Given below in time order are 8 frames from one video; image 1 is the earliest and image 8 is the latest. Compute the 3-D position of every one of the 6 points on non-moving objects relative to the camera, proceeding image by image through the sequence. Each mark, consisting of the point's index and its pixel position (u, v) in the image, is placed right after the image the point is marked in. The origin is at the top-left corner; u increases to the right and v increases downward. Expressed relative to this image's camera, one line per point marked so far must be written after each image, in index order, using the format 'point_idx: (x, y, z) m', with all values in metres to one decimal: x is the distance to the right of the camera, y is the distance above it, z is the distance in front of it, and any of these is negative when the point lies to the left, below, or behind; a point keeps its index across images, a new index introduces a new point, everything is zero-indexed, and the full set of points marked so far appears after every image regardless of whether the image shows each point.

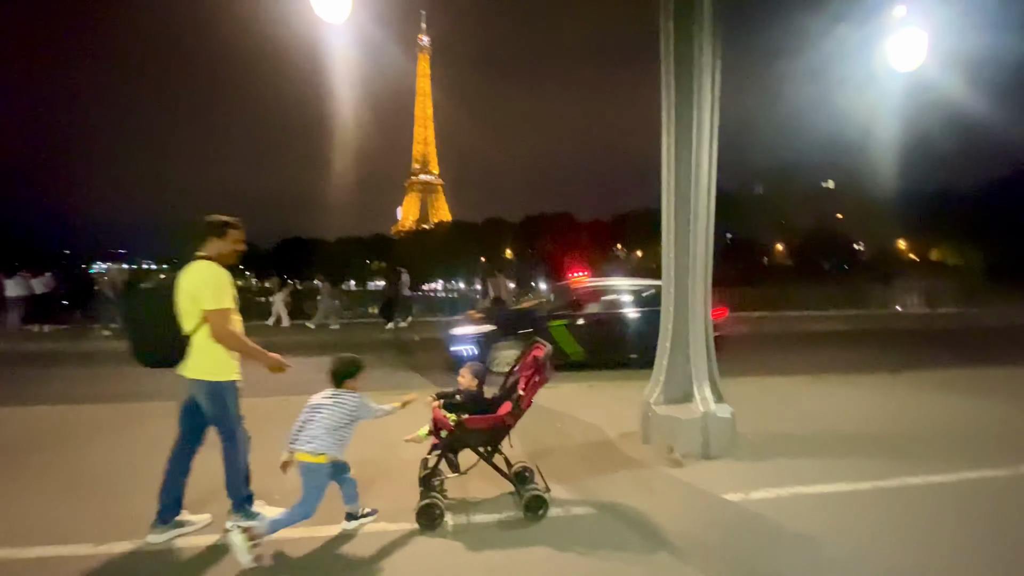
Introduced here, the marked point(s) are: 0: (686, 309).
0: (+1.6, -0.2, +7.0) m
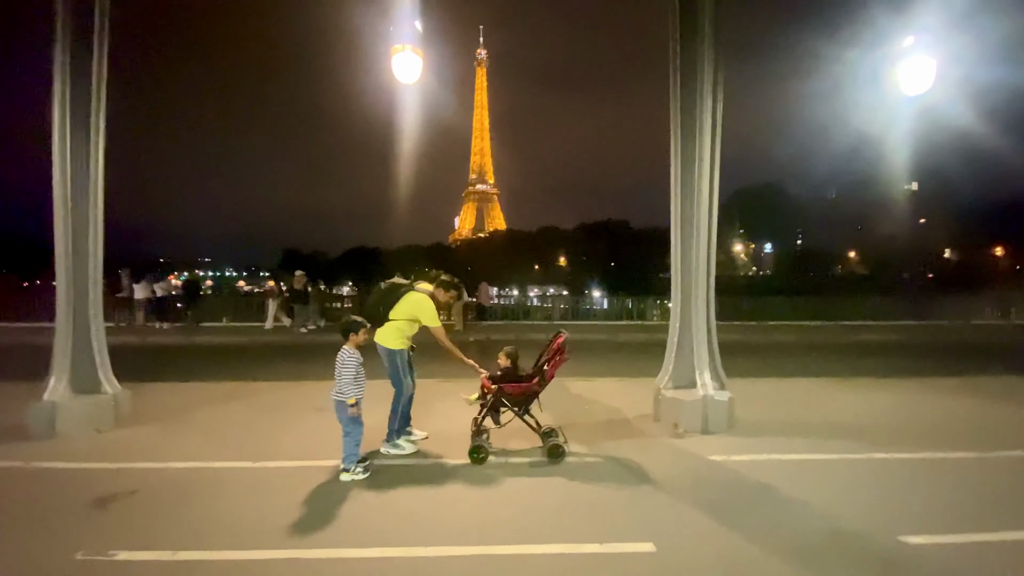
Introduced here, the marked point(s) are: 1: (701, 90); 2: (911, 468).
0: (+2.0, -0.2, +8.5) m
1: (+2.1, +2.2, +8.3) m
2: (+4.0, -1.8, +7.5) m
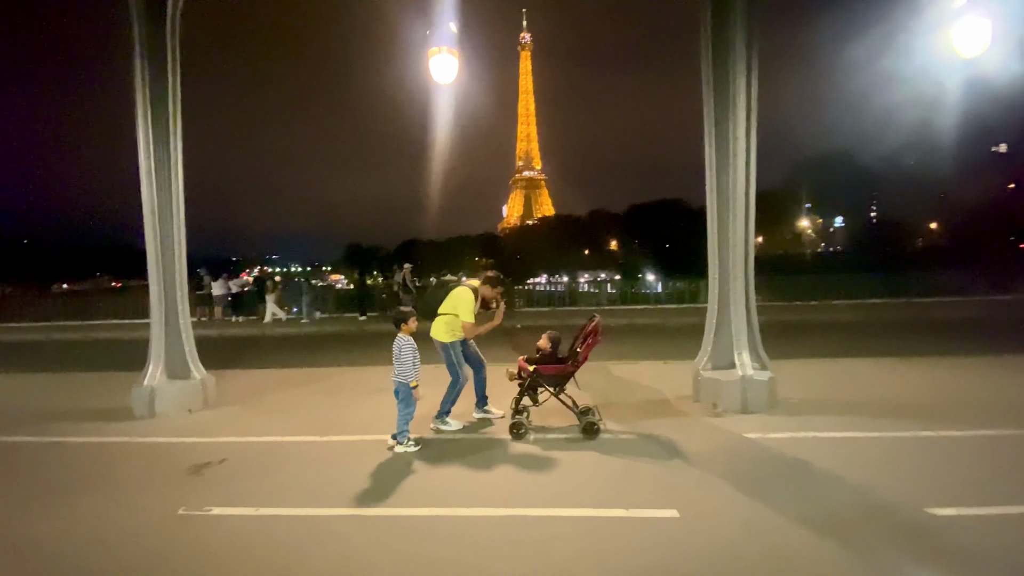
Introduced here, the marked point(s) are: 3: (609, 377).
0: (+2.5, 0.0, +8.8) m
1: (+2.5, +2.4, +8.5) m
2: (+4.4, -1.5, +7.6) m
3: (+1.3, -1.2, +10.1) m
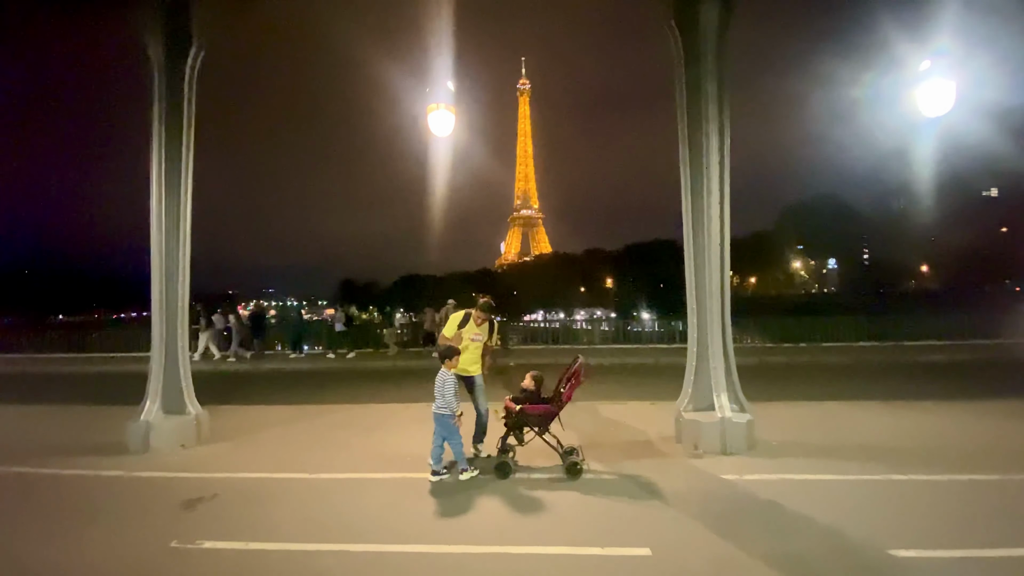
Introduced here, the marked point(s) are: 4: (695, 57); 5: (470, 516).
0: (+2.4, -0.6, +9.1) m
1: (+2.4, +1.9, +8.9) m
2: (+4.3, -2.0, +7.8) m
3: (+1.1, -1.8, +10.3) m
4: (+2.2, +2.8, +9.0) m
5: (-0.3, -1.9, +6.2) m
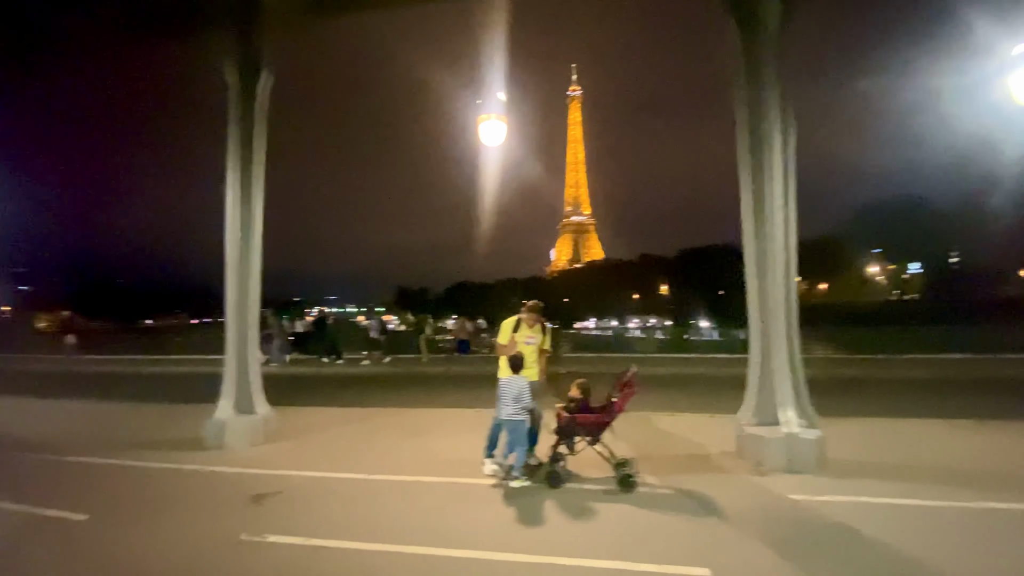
0: (+3.0, -0.7, +8.6) m
1: (+3.1, +1.8, +8.4) m
2: (+4.7, -2.1, +7.2) m
3: (+1.8, -1.9, +9.9) m
4: (+2.9, +2.7, +8.6) m
5: (0.0, -1.9, +5.9) m
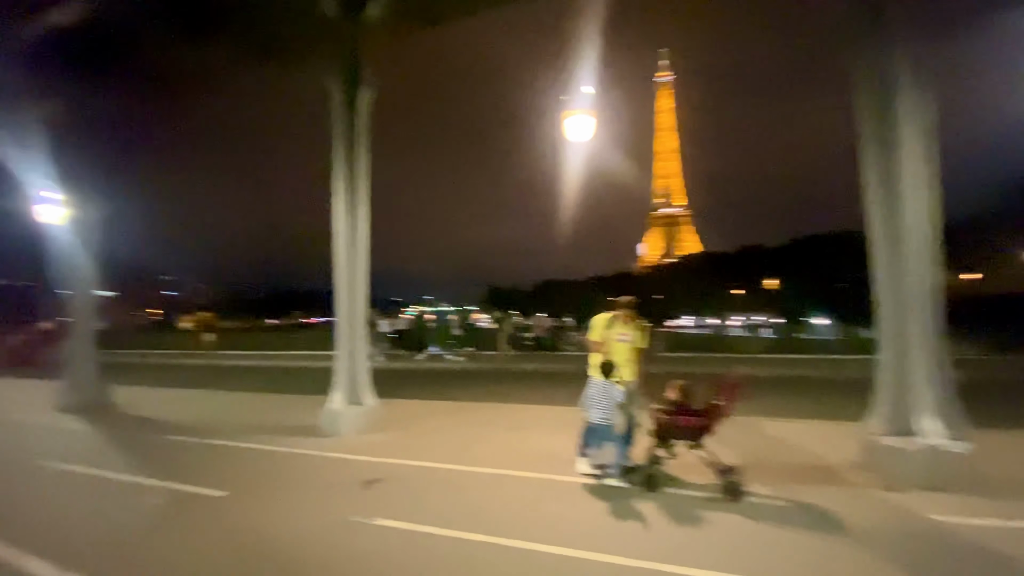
0: (+3.9, -0.6, +7.9) m
1: (+4.0, +1.9, +7.7) m
2: (+5.5, -2.1, +6.3) m
3: (+2.9, -1.8, +9.3) m
4: (+3.8, +2.7, +7.9) m
5: (+0.7, -1.8, +5.5) m
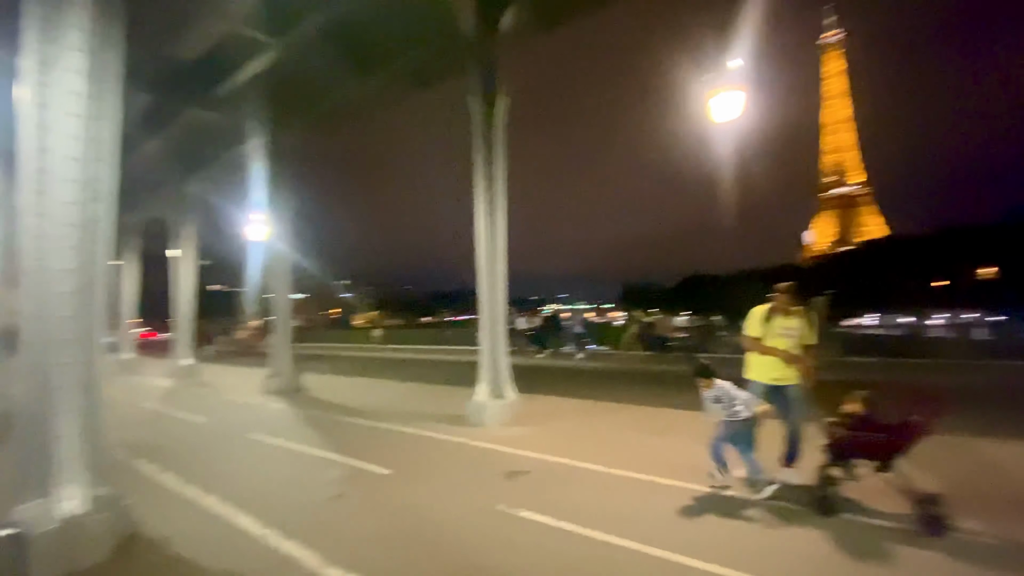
0: (+5.2, -0.5, +6.5) m
1: (+5.2, +1.9, +6.3) m
2: (+6.6, -2.0, +4.7) m
3: (+4.4, -1.7, +8.0) m
4: (+5.1, +2.8, +6.5) m
5: (+1.7, -1.8, +4.6) m
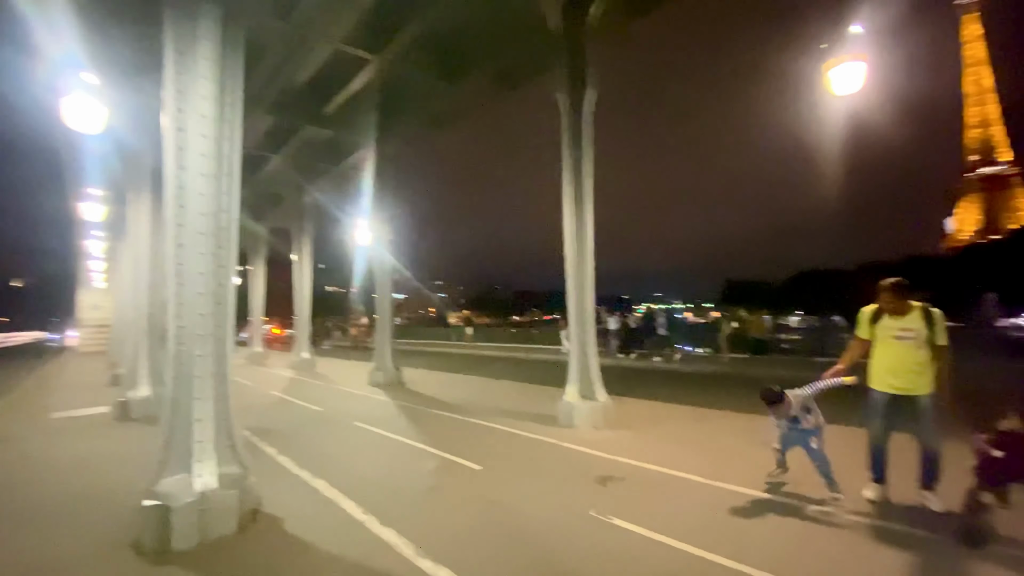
0: (+5.9, -0.5, +5.3) m
1: (+5.9, +2.0, +5.1) m
2: (+7.0, -2.0, +3.3) m
3: (+5.3, -1.7, +6.9) m
4: (+5.8, +2.9, +5.3) m
5: (+2.2, -1.7, +3.9) m
